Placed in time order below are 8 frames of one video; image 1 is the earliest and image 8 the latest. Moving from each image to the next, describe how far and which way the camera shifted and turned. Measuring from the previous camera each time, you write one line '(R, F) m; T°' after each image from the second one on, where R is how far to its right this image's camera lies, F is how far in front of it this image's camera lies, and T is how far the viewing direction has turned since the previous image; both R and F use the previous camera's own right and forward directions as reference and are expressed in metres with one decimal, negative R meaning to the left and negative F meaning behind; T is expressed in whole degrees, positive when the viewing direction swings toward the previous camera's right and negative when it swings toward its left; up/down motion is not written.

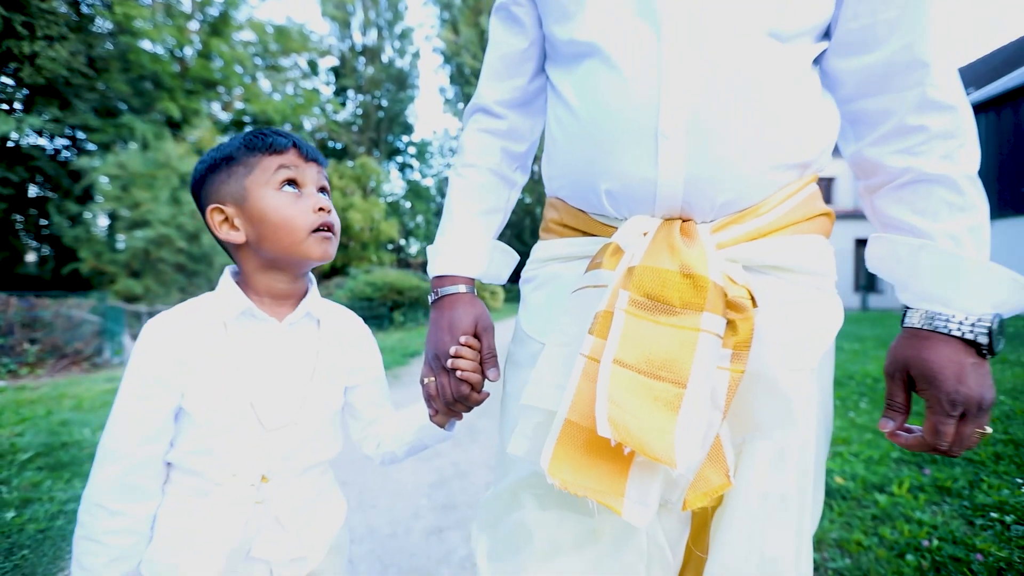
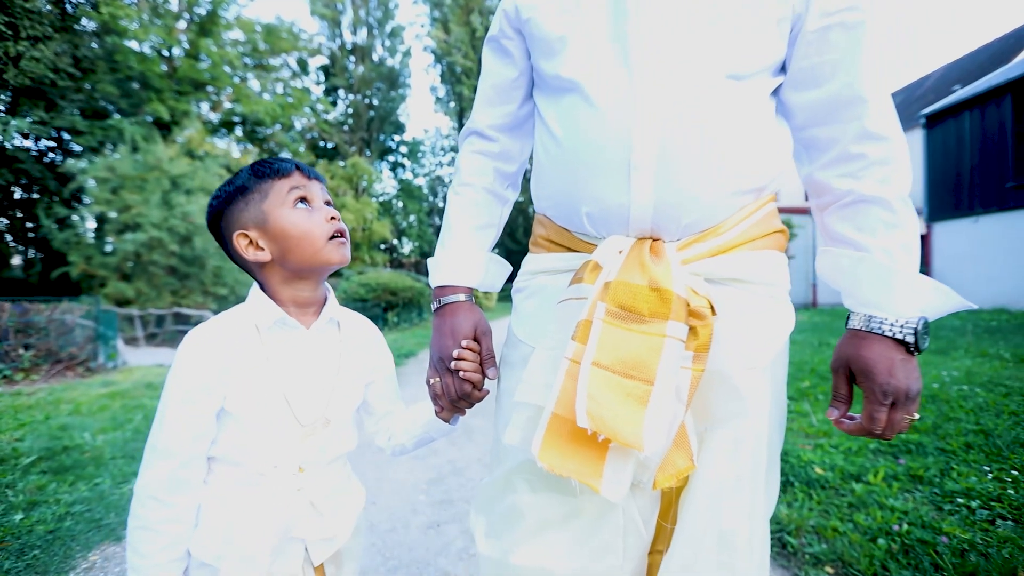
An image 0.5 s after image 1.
(0.0, -0.1) m; +1°
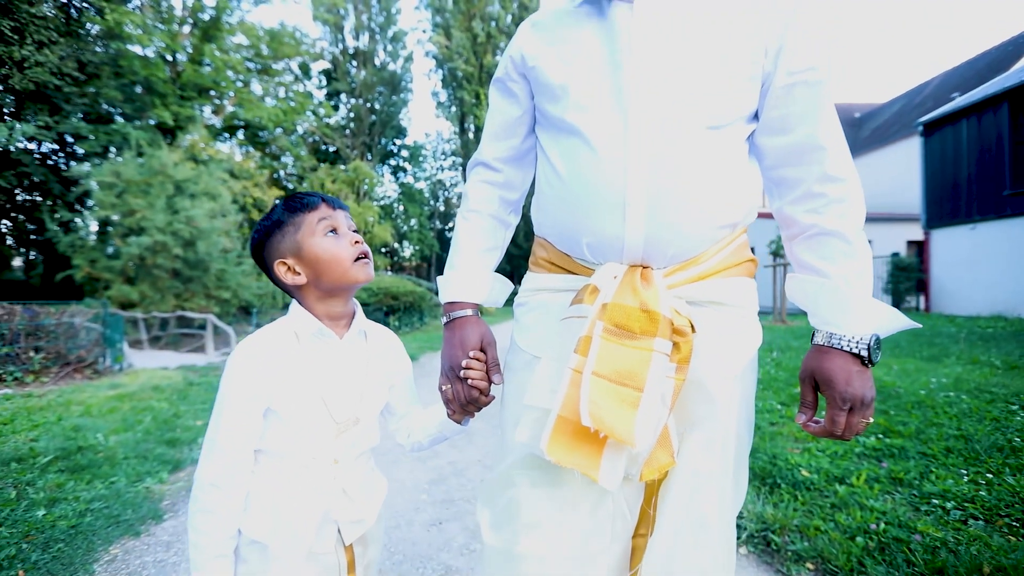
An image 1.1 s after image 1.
(0.0, -0.1) m; 0°
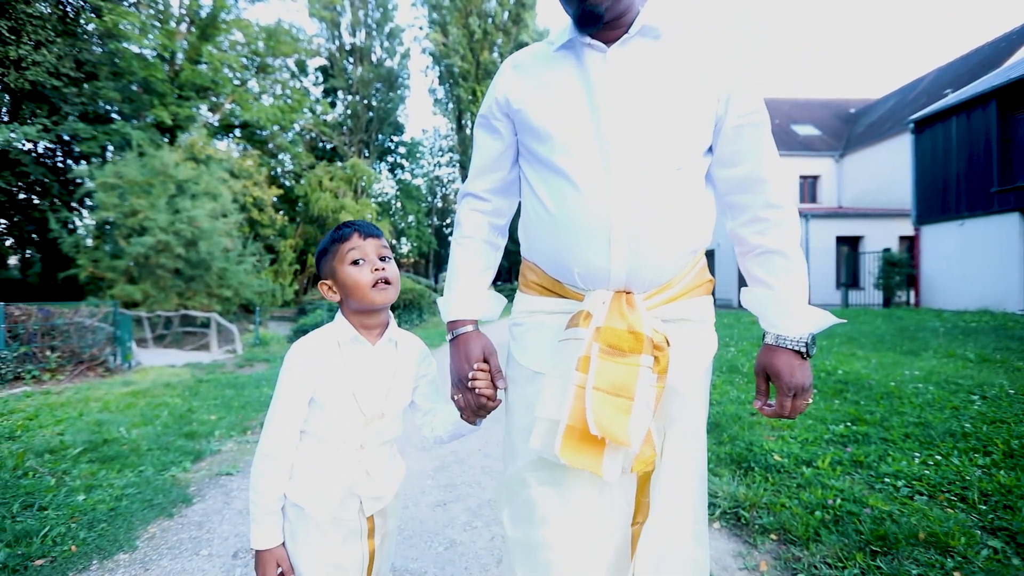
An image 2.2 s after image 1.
(0.0, -0.3) m; 0°
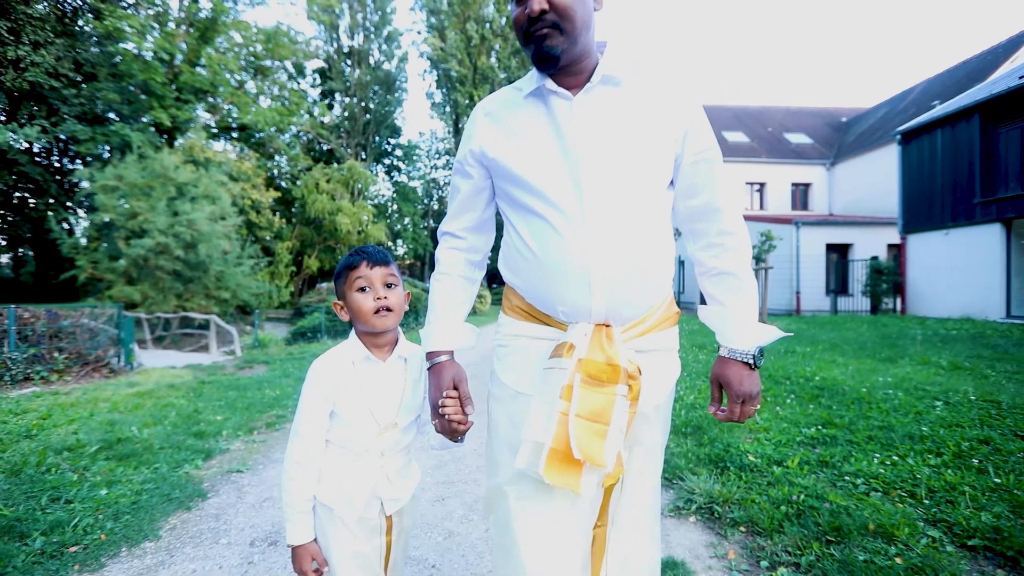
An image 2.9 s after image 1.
(0.0, -0.3) m; +1°
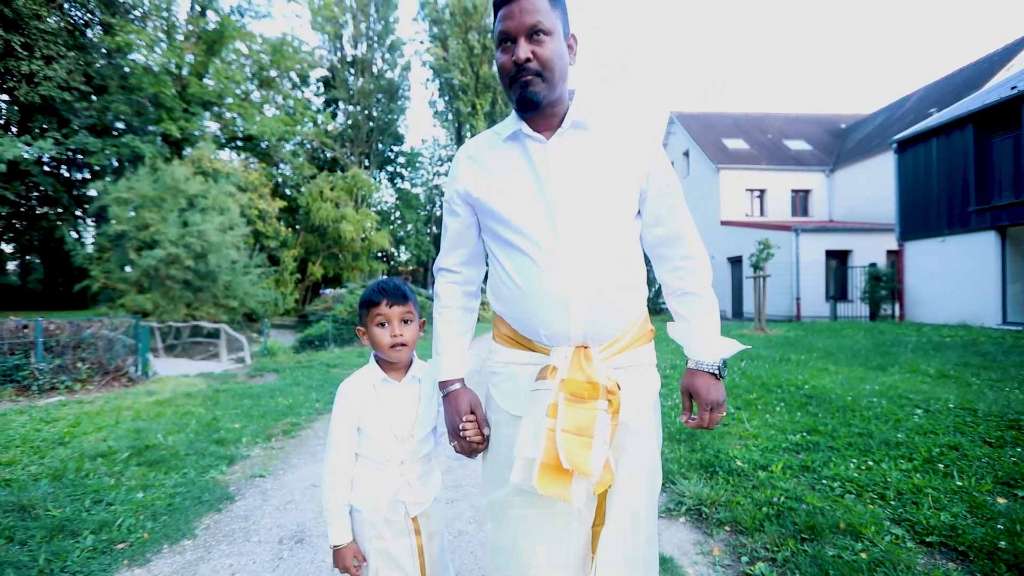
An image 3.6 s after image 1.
(0.0, -0.3) m; 0°
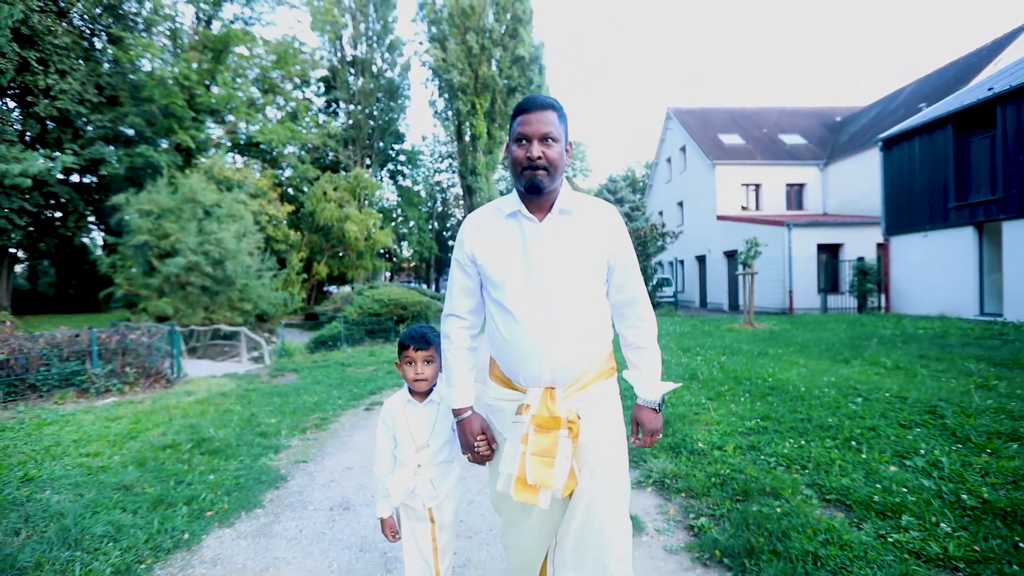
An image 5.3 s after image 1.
(0.0, -0.8) m; 0°
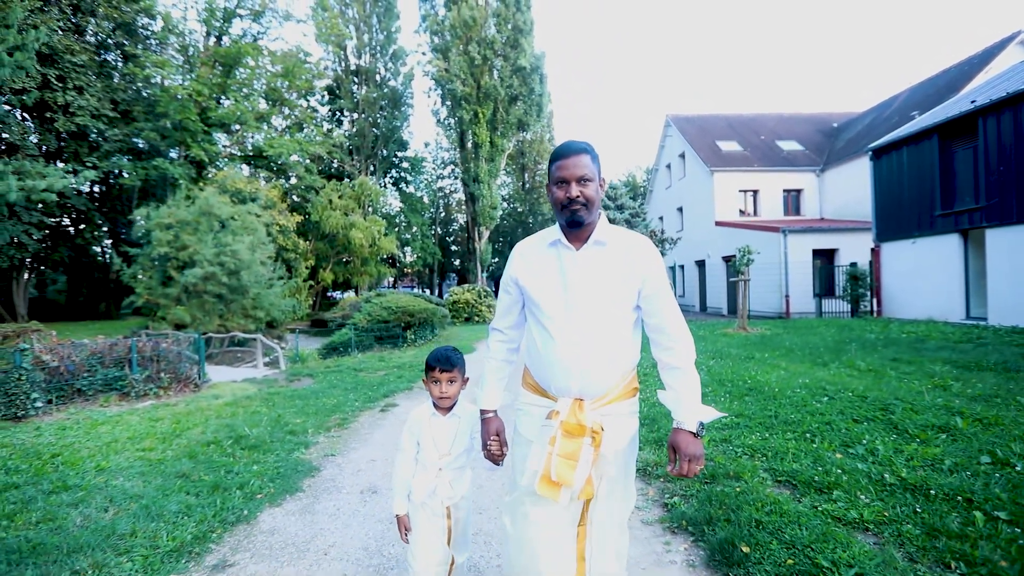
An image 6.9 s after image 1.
(0.0, -0.7) m; 0°
